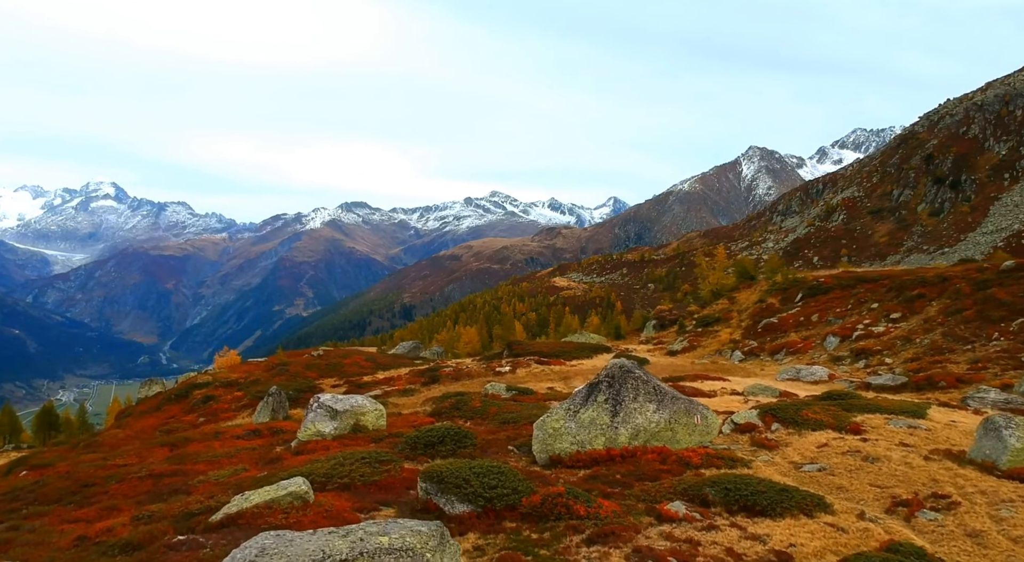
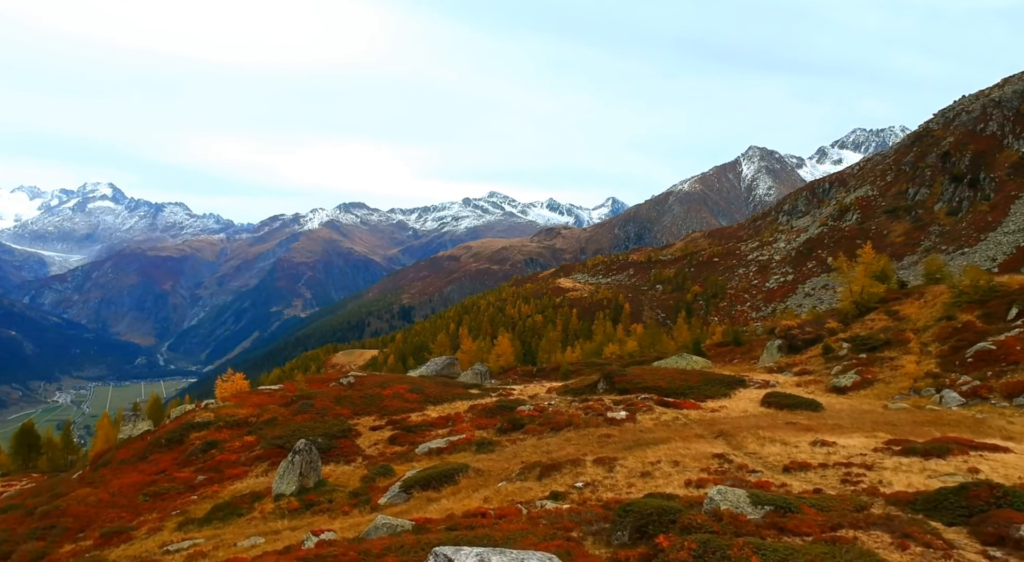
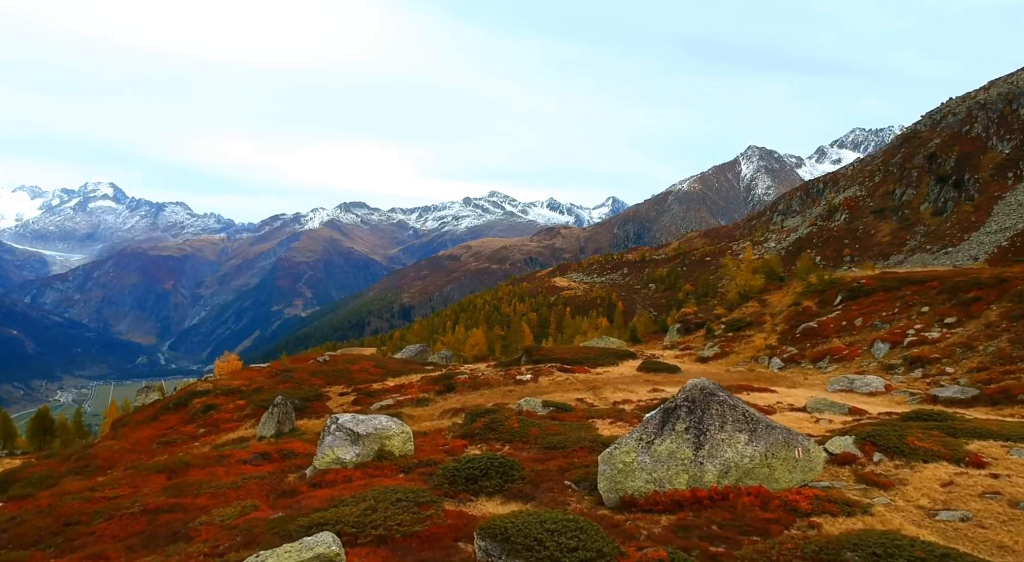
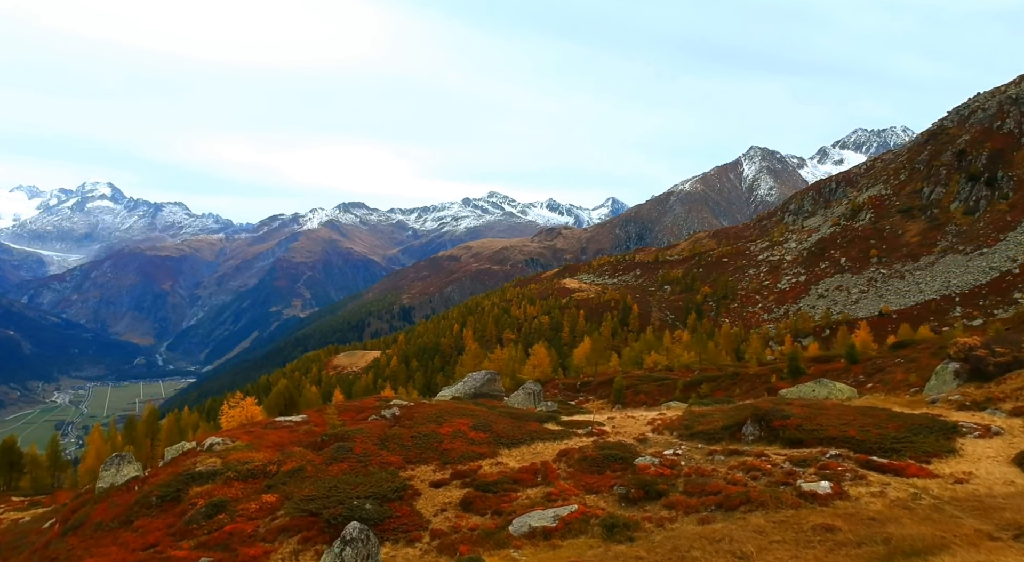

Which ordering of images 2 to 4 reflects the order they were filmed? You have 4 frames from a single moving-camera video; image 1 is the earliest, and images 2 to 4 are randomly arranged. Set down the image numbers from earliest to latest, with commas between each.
3, 2, 4
